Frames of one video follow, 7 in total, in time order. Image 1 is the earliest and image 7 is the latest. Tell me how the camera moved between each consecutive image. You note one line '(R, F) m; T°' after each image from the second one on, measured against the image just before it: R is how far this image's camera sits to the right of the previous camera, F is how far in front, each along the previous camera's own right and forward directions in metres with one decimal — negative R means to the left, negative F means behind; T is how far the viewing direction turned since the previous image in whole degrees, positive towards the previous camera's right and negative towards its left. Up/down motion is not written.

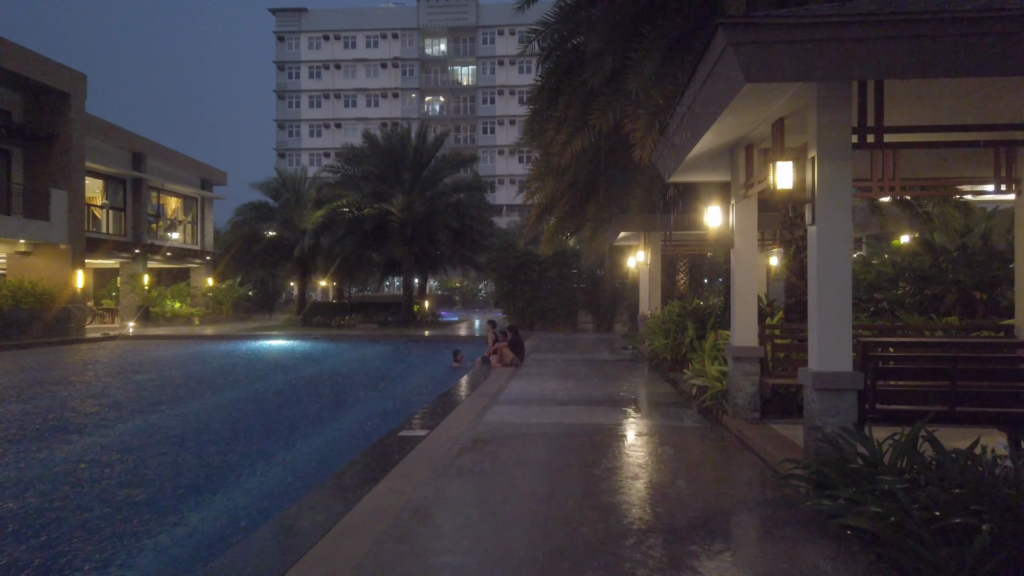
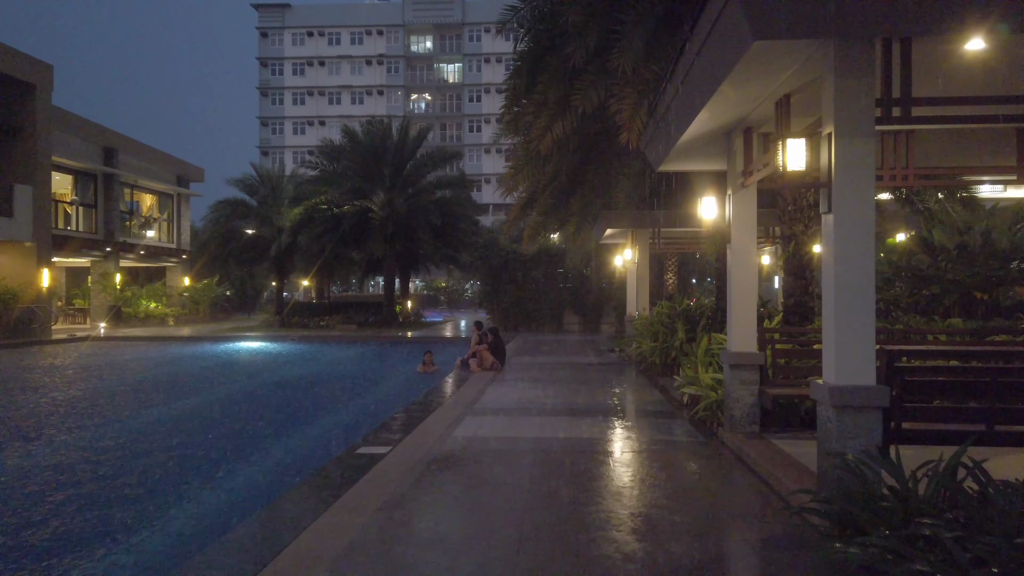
(+0.2, +0.9) m; +1°
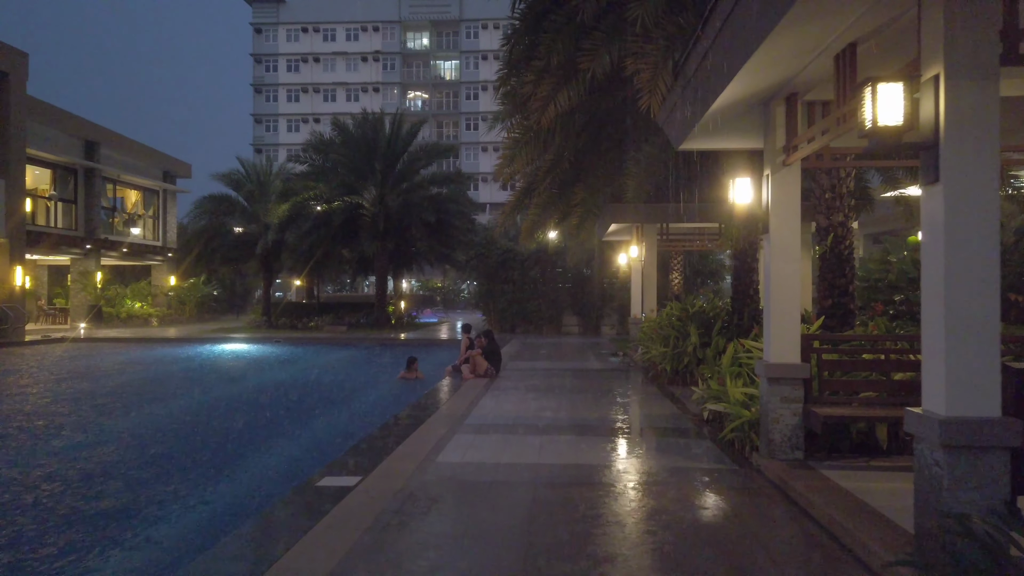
(0.0, +1.3) m; 0°
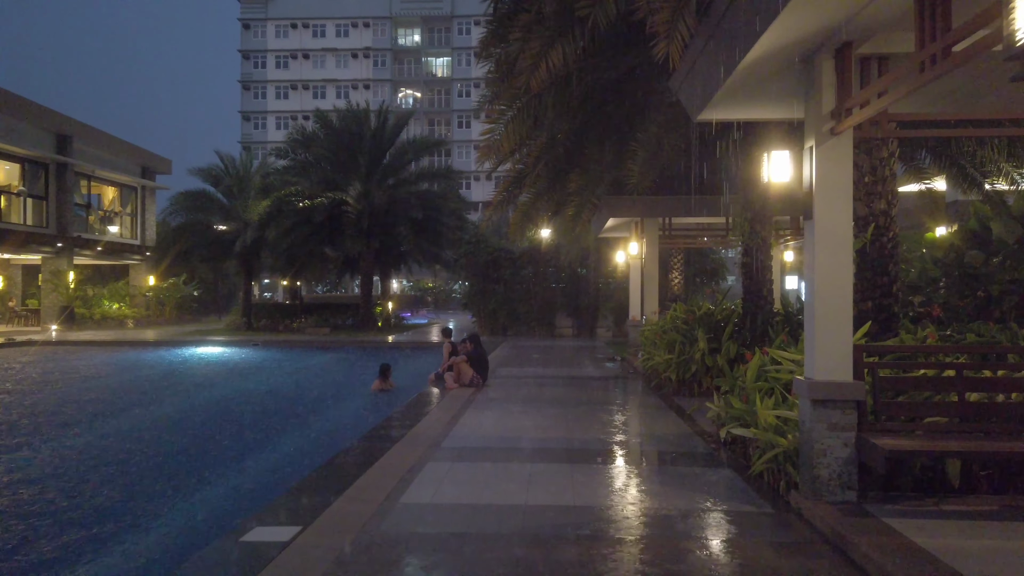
(+0.1, +1.4) m; 0°
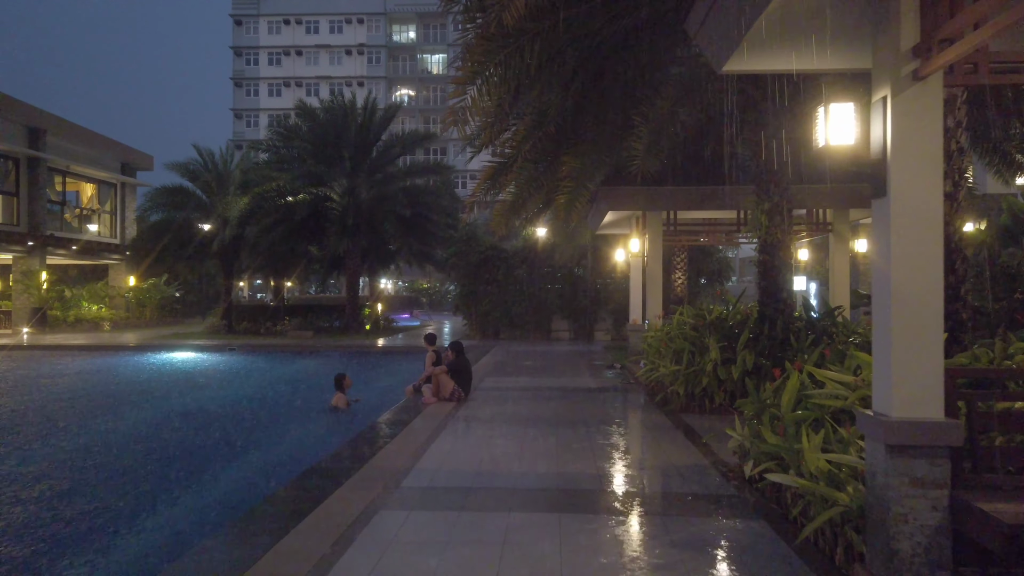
(+0.2, +1.5) m; 0°
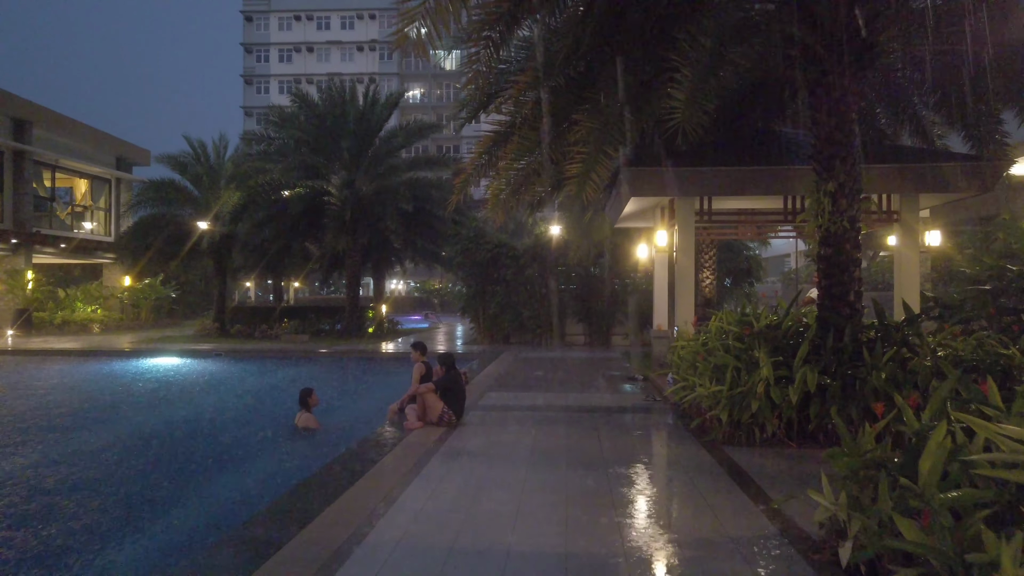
(+0.2, +2.0) m; -1°
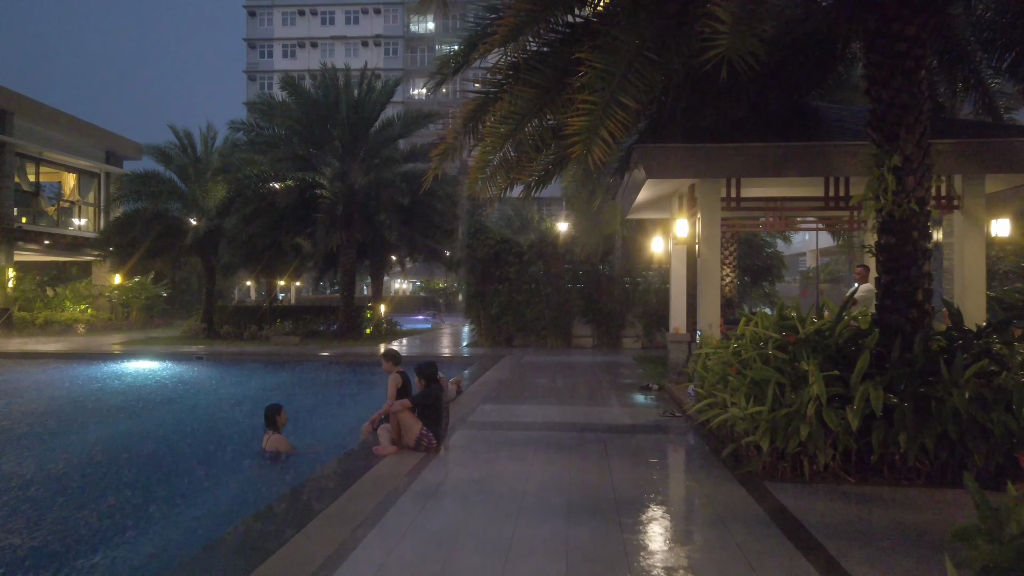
(+0.2, +1.6) m; -1°
